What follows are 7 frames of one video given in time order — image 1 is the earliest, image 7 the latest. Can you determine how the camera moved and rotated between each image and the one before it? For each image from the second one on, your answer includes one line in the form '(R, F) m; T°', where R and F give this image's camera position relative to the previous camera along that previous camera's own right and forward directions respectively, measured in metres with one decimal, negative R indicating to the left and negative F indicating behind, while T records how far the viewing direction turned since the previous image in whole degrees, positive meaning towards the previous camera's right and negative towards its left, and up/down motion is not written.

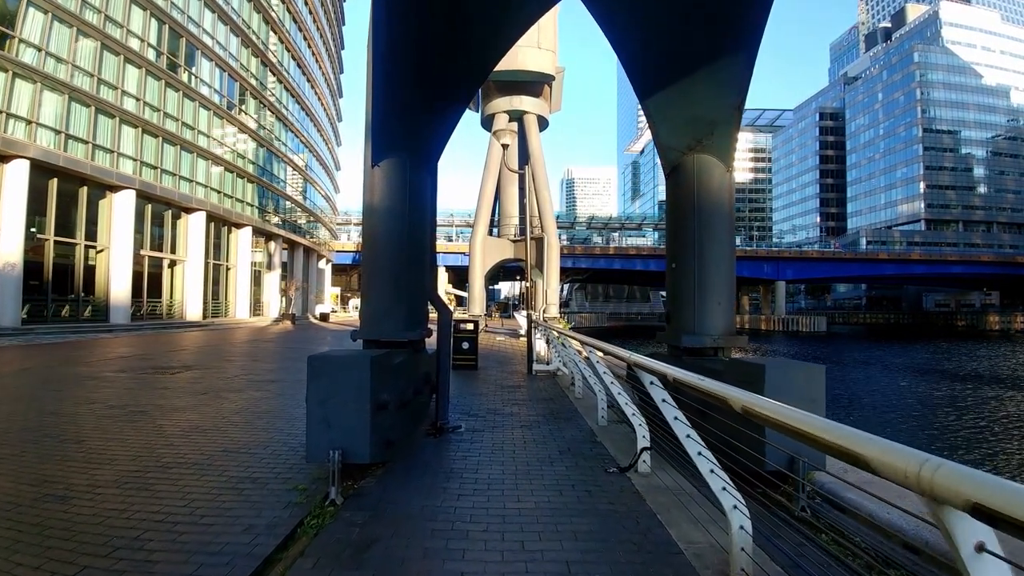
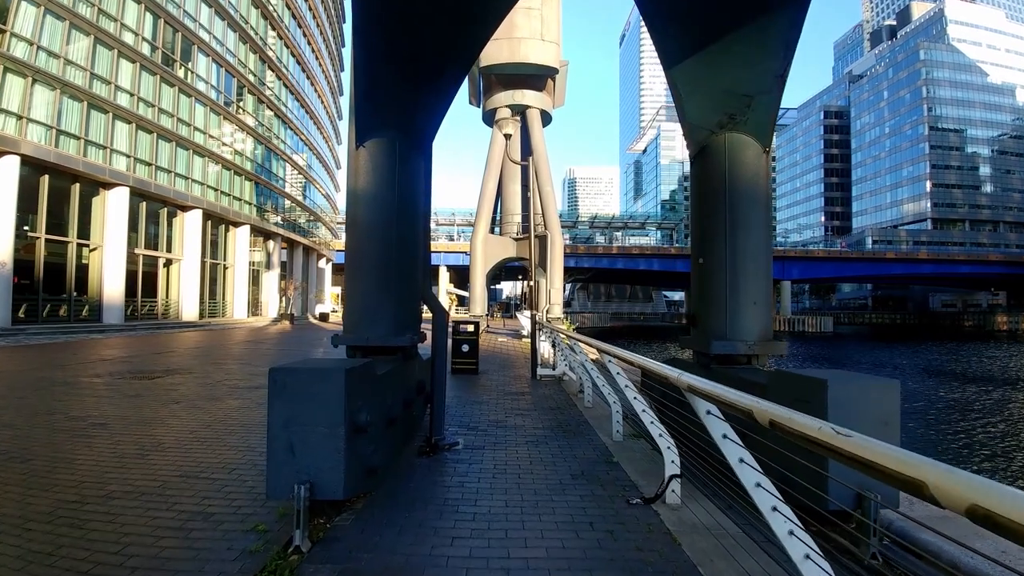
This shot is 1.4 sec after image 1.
(0.0, +0.8) m; 0°
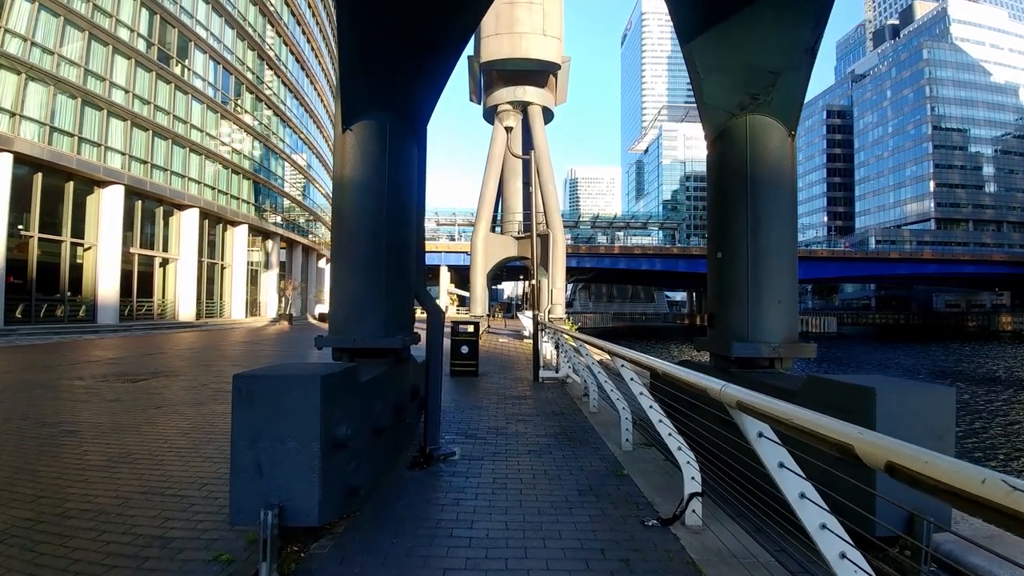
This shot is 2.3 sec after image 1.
(0.0, +0.5) m; 0°
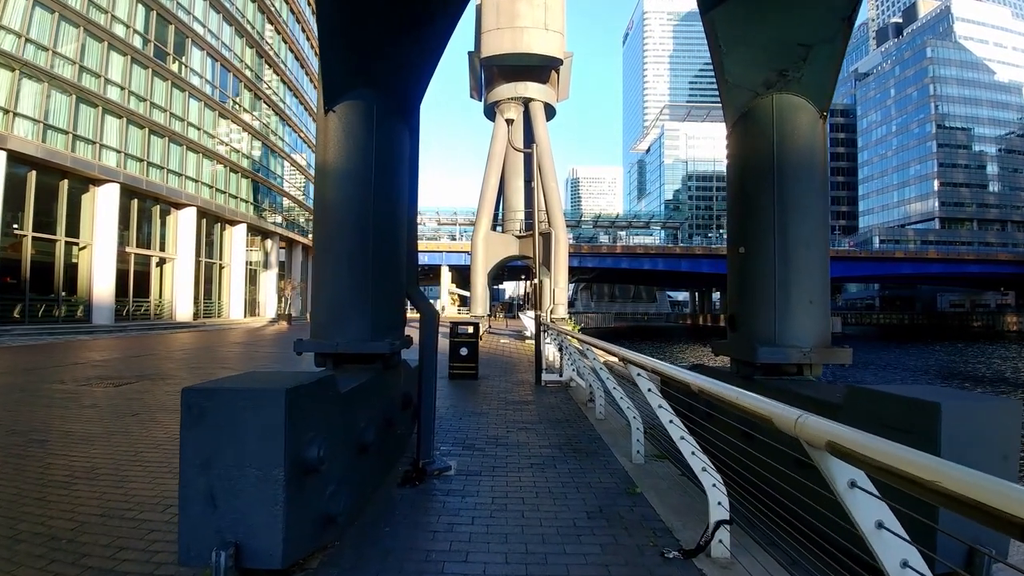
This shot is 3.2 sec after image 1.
(0.0, +0.5) m; 0°
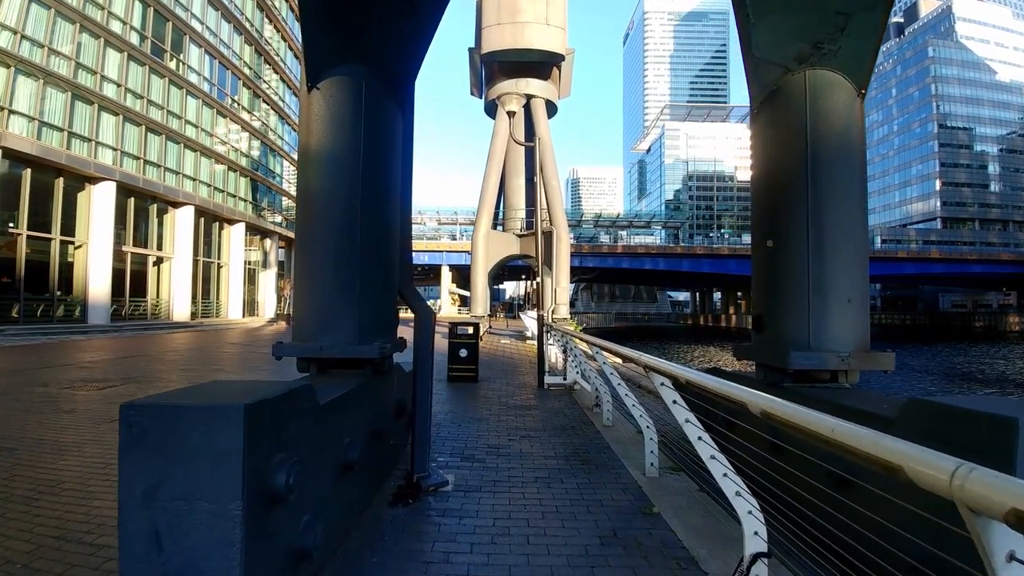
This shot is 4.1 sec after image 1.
(0.0, +0.5) m; 0°
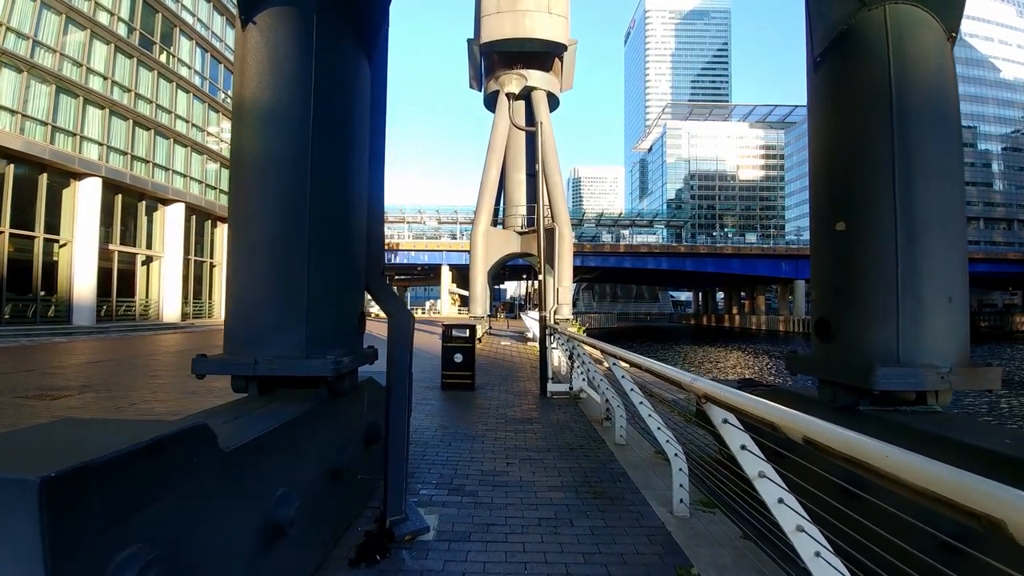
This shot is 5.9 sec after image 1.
(0.0, +1.0) m; 0°
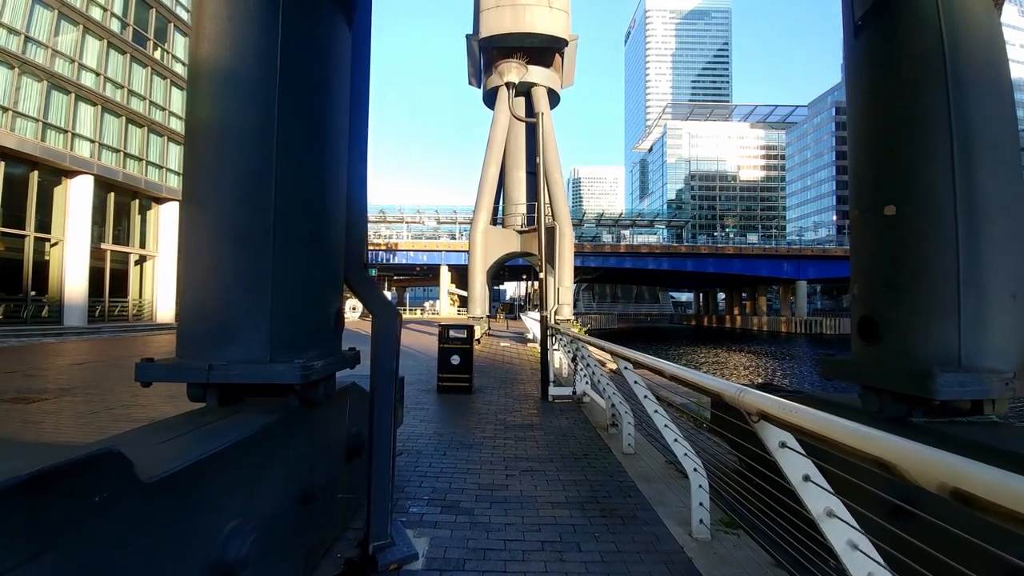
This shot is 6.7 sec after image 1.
(0.0, +0.4) m; 0°
